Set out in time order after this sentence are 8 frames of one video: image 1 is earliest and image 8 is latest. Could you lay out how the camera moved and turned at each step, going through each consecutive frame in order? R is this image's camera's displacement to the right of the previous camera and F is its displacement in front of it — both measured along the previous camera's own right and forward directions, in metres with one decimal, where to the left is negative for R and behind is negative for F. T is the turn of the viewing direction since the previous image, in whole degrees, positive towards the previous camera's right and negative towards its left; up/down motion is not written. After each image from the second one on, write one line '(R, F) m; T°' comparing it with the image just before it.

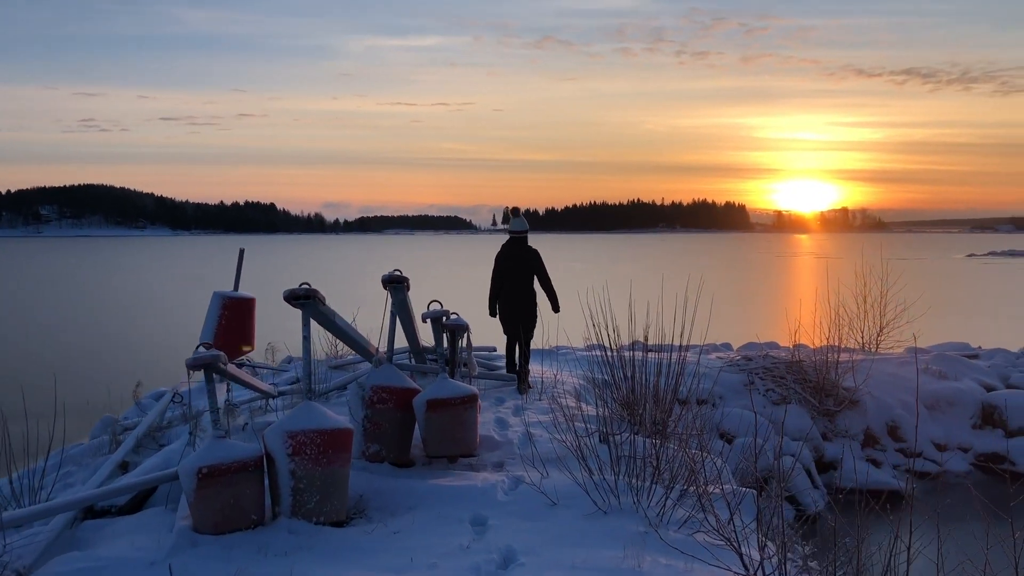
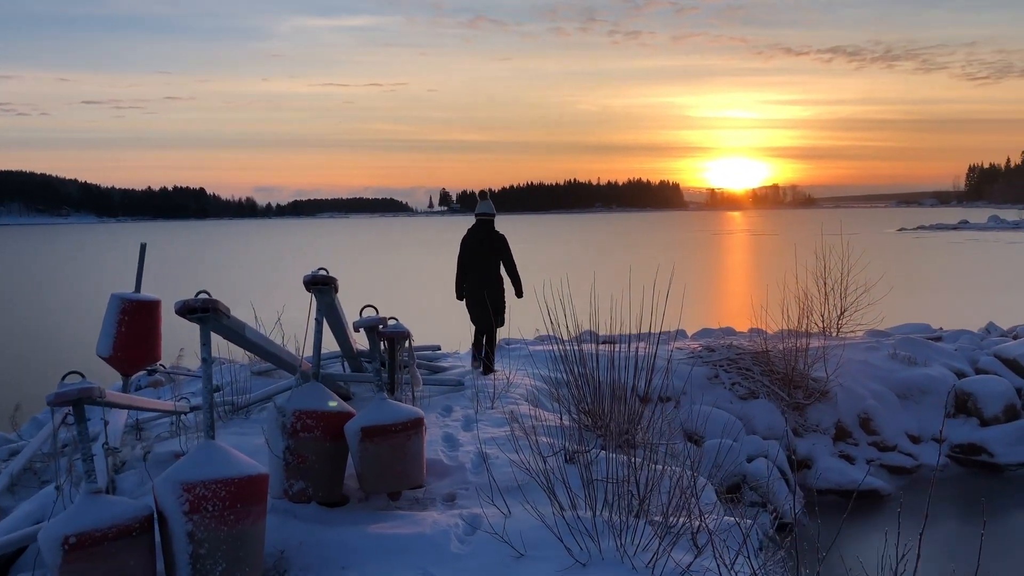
(0.0, +0.8) m; +4°
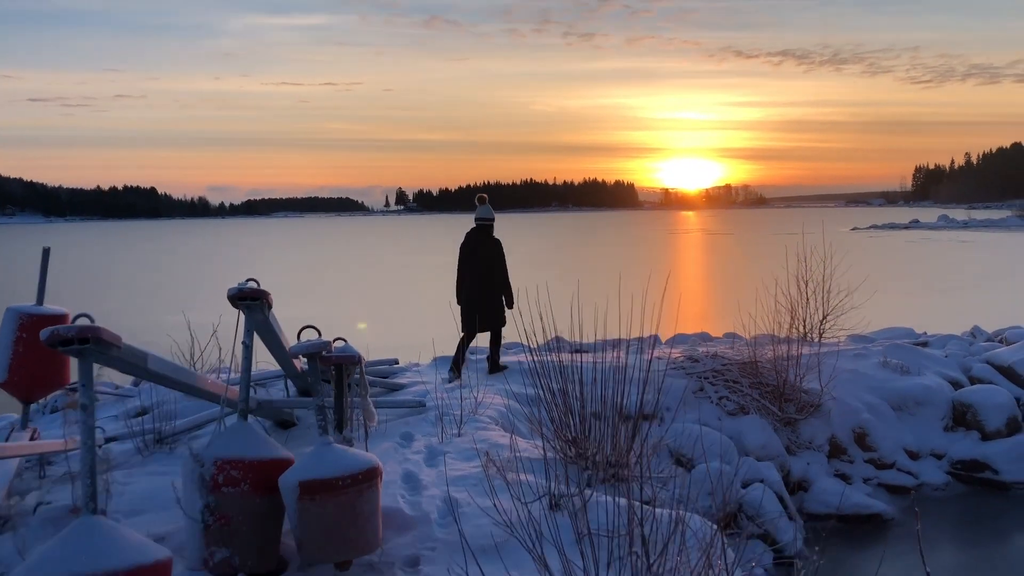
(-0.1, +0.8) m; +3°
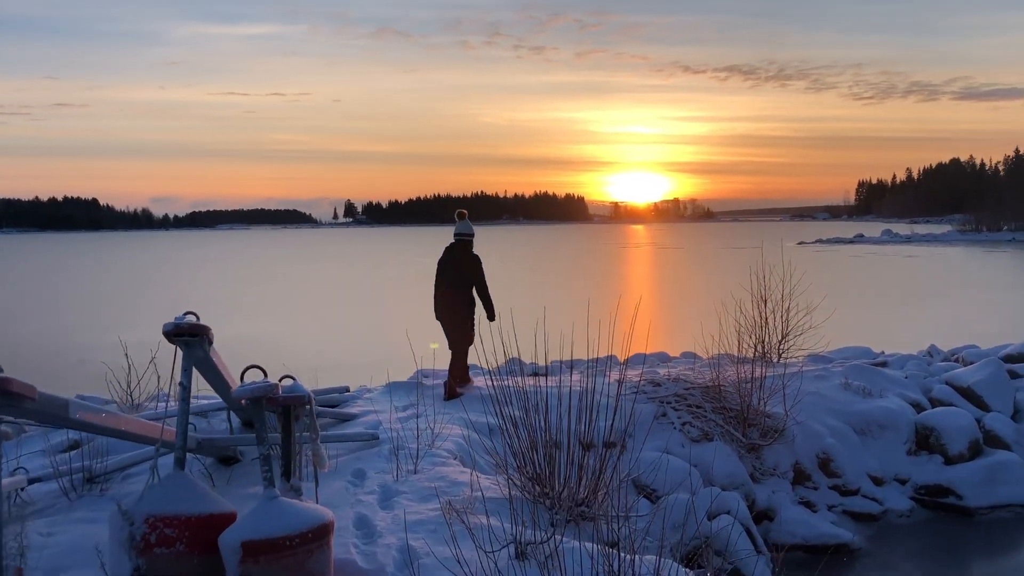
(0.0, +0.3) m; +3°
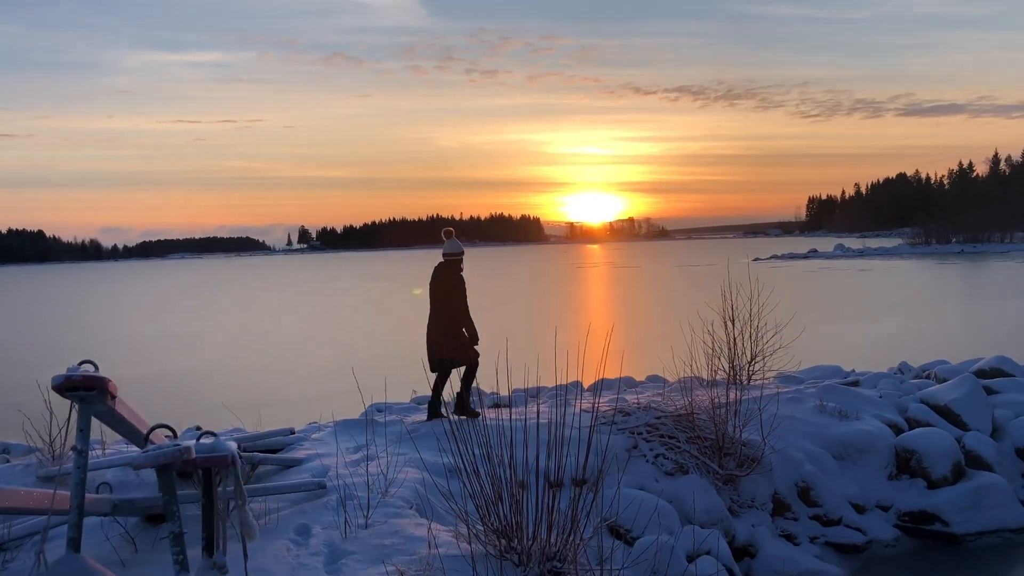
(0.0, +0.5) m; +3°
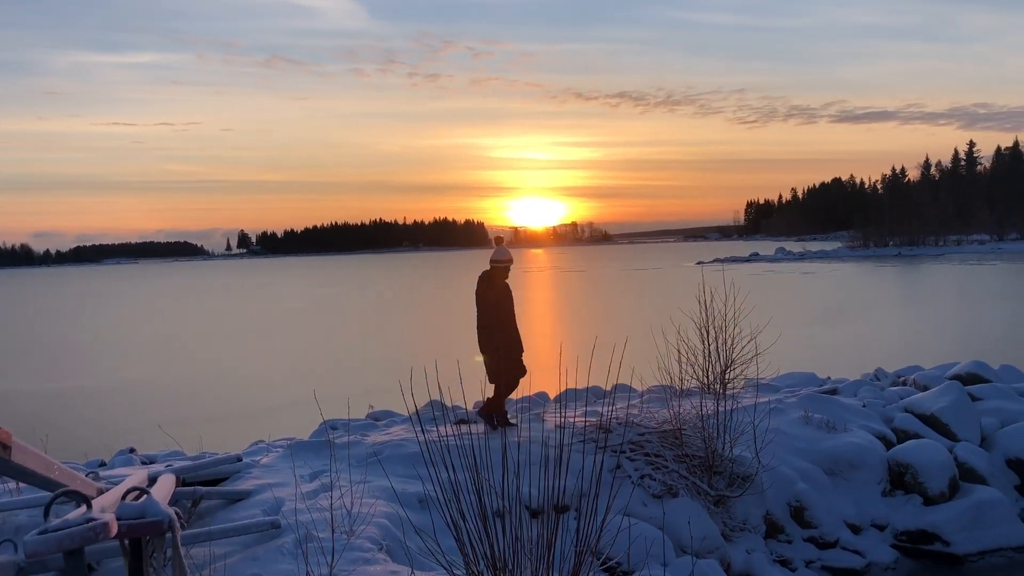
(-0.2, +0.6) m; +3°
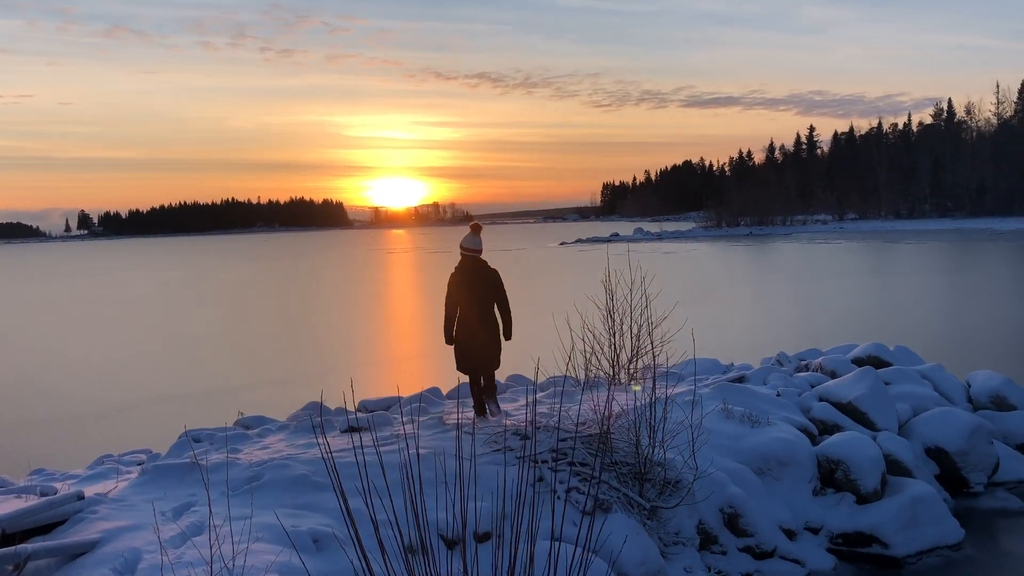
(-0.3, +0.9) m; +9°
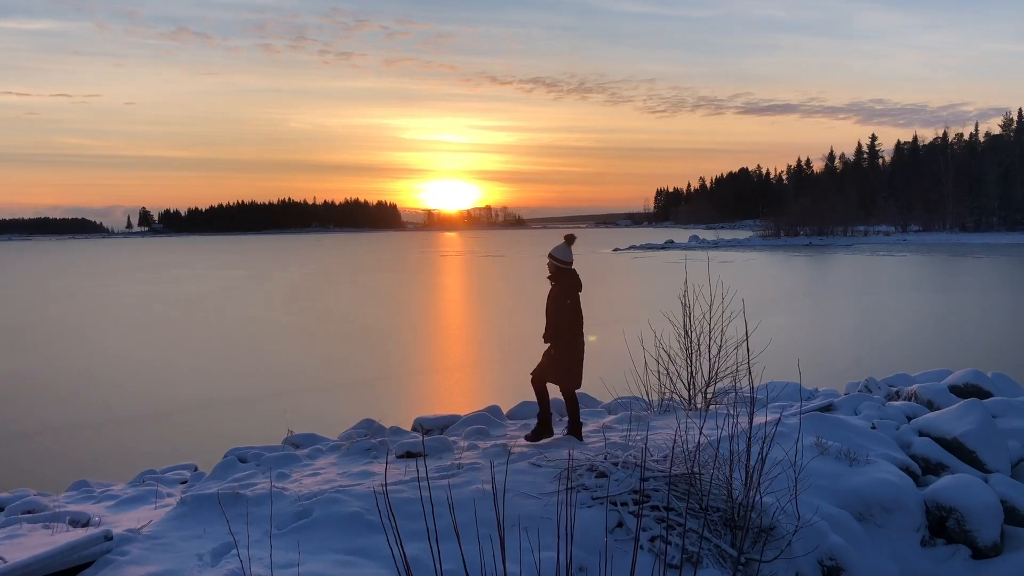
(-0.2, +0.6) m; -3°
